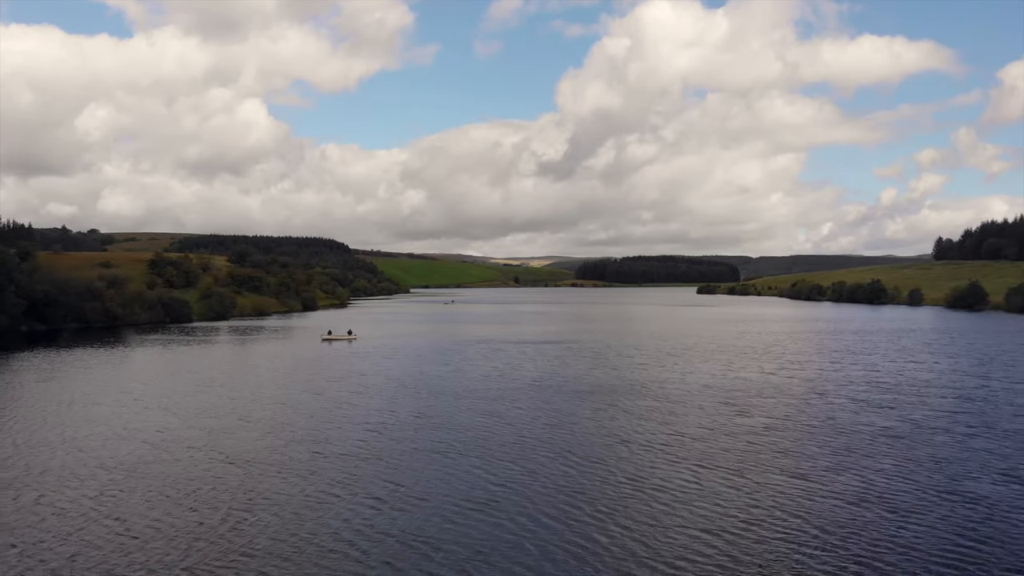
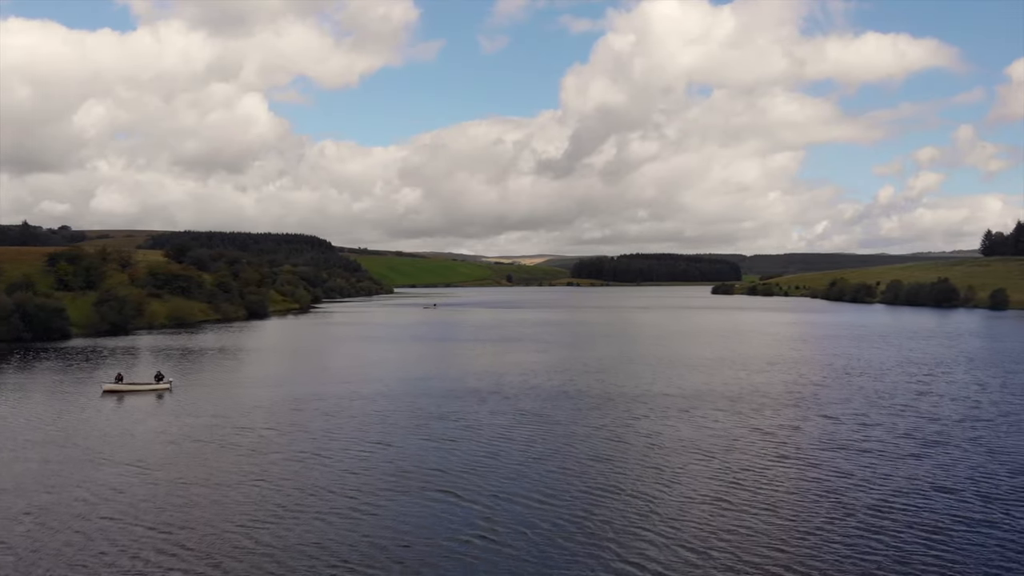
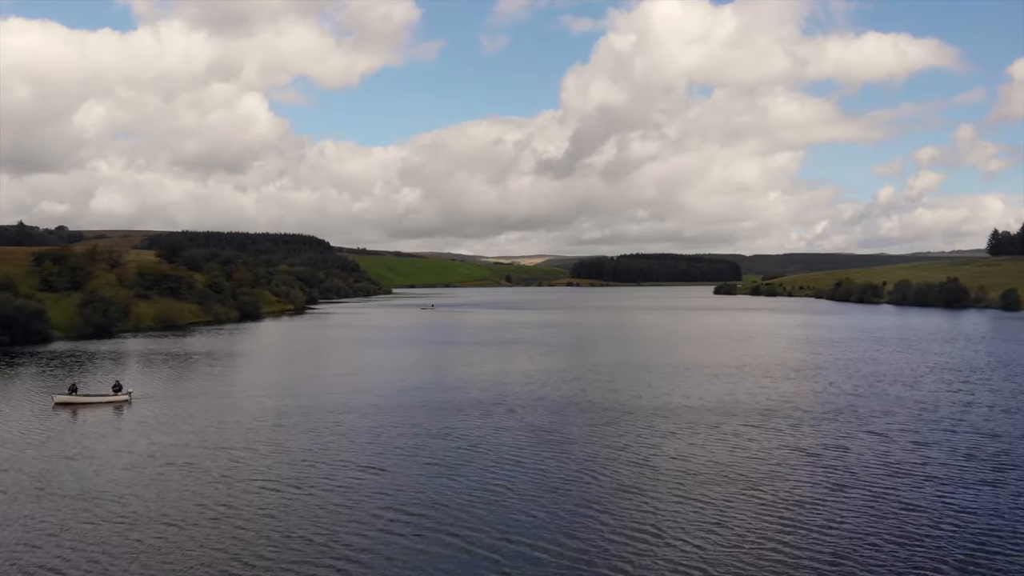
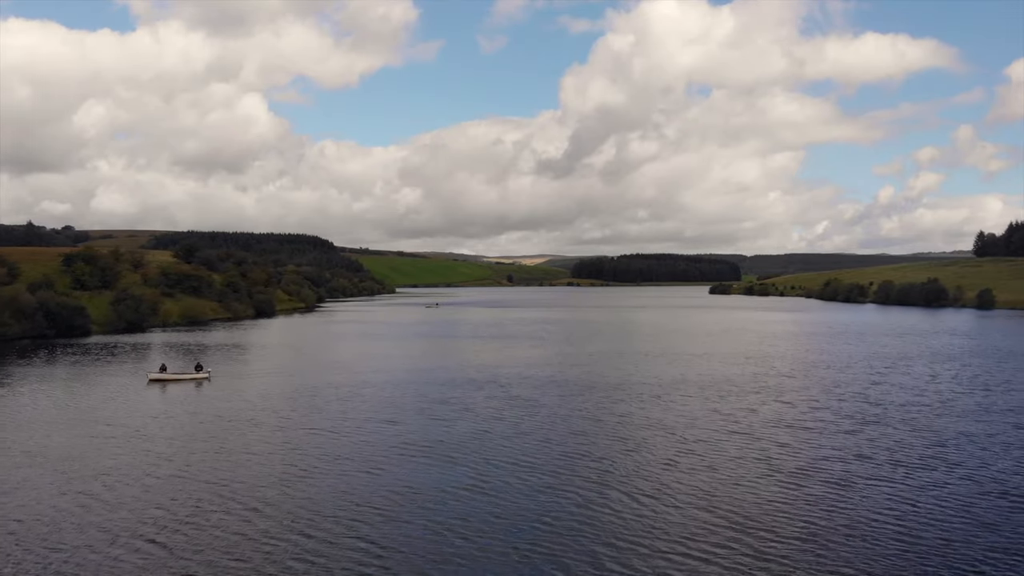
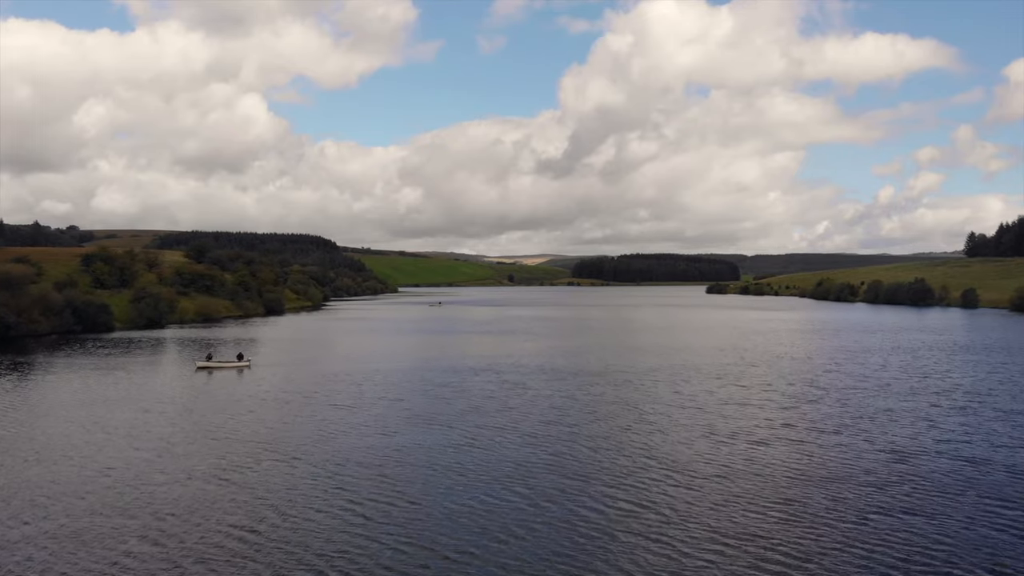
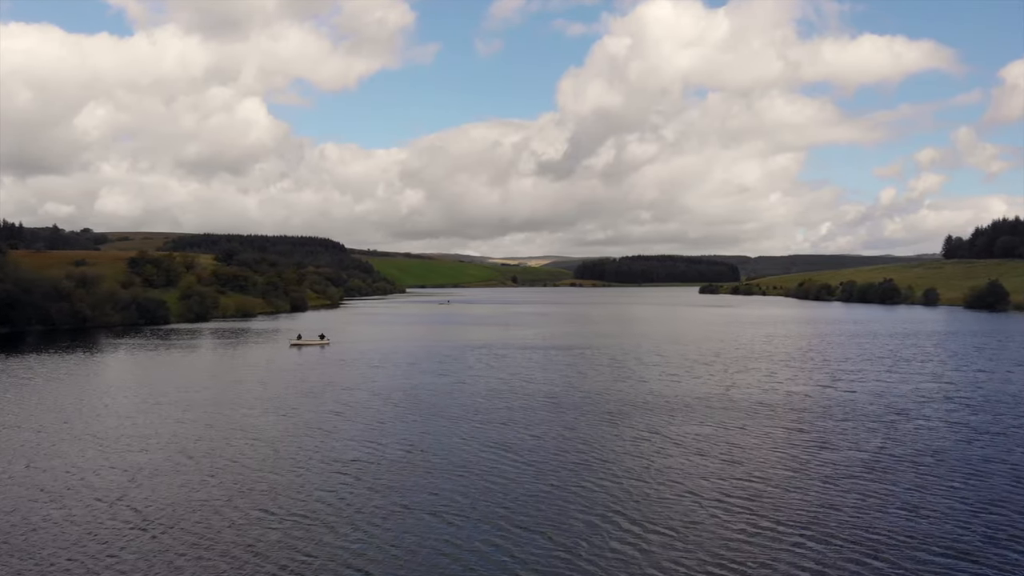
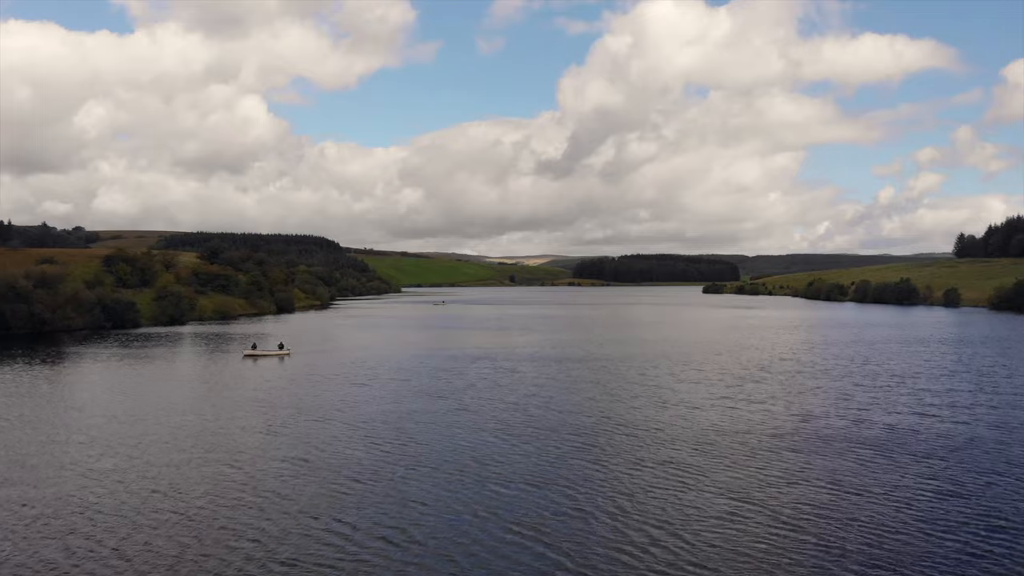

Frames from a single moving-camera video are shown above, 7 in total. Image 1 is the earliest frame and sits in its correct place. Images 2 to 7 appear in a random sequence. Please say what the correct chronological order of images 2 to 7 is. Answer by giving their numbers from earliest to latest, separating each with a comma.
6, 7, 5, 4, 2, 3
